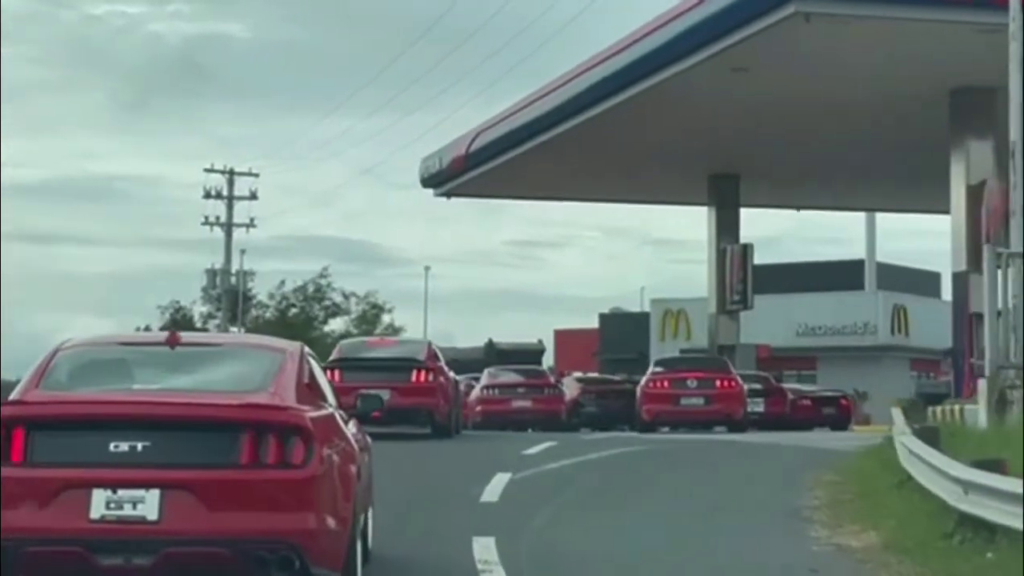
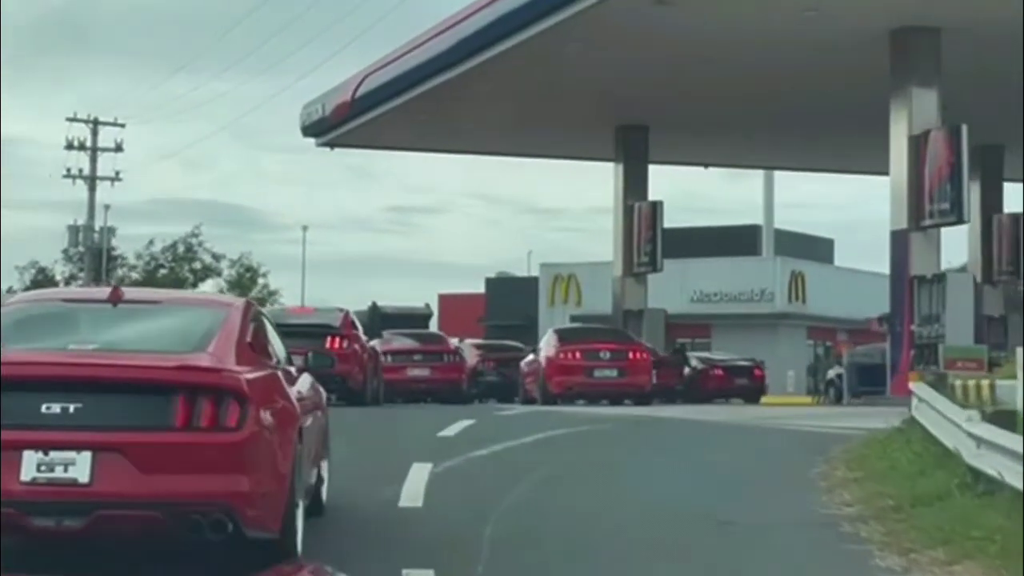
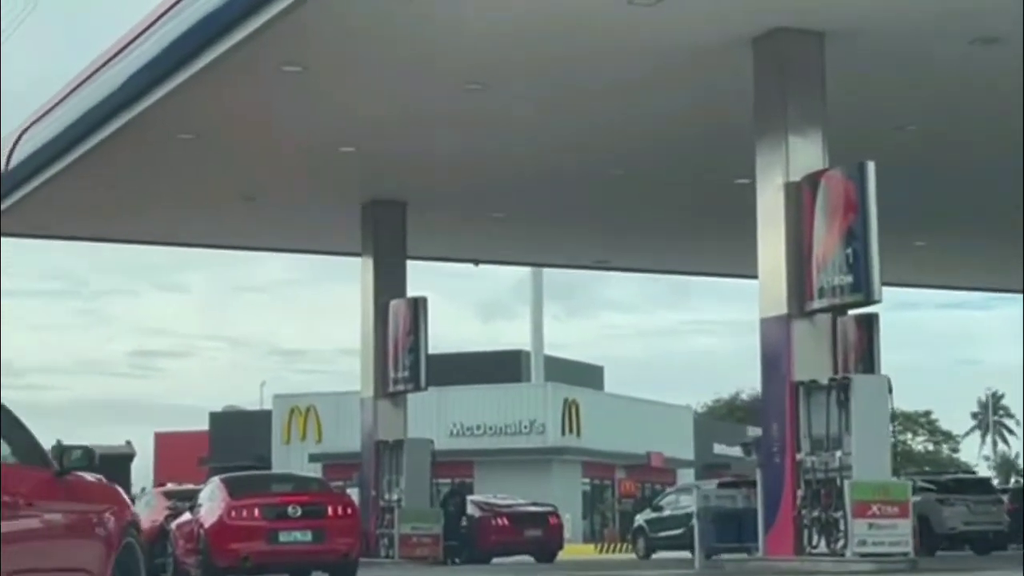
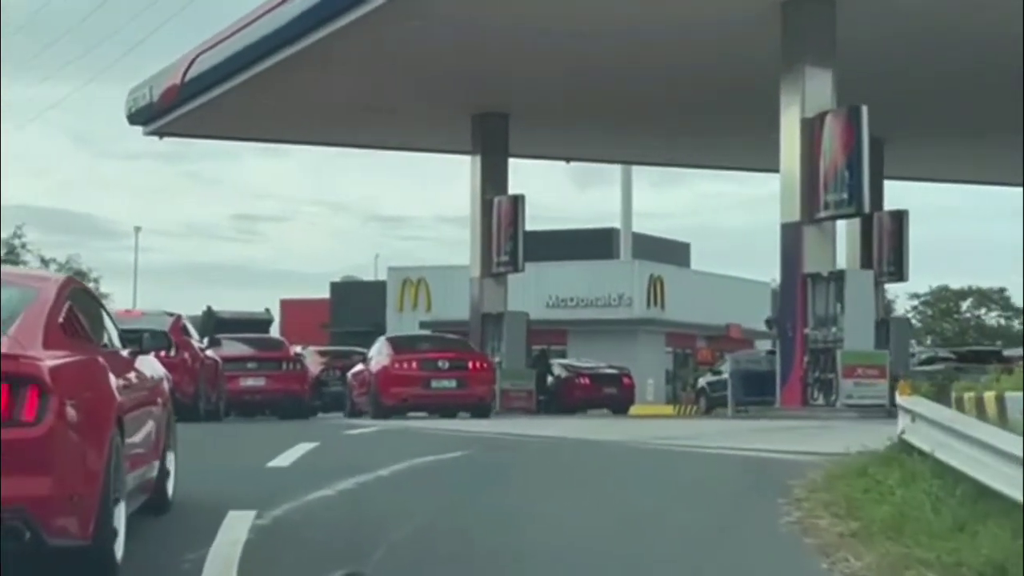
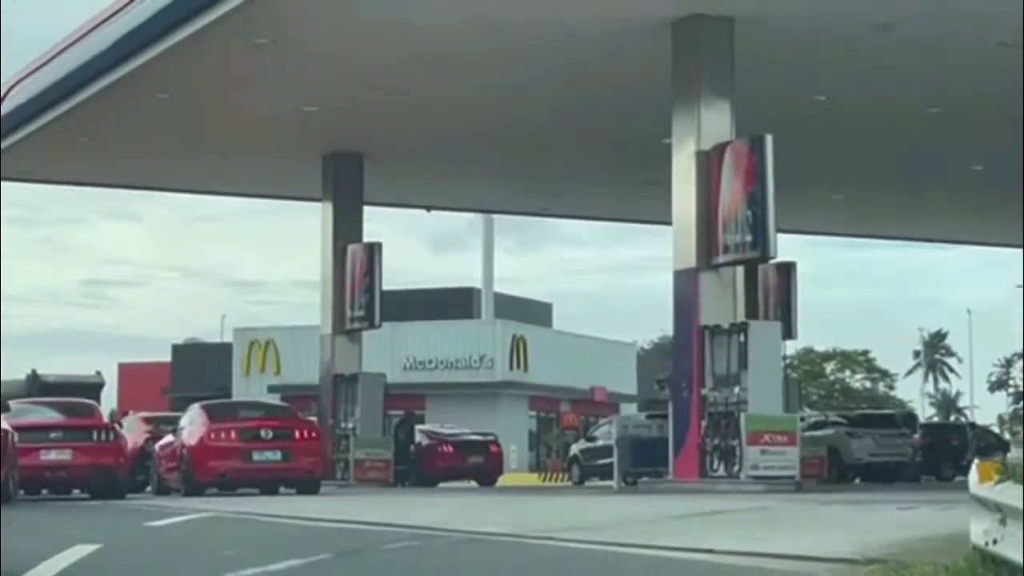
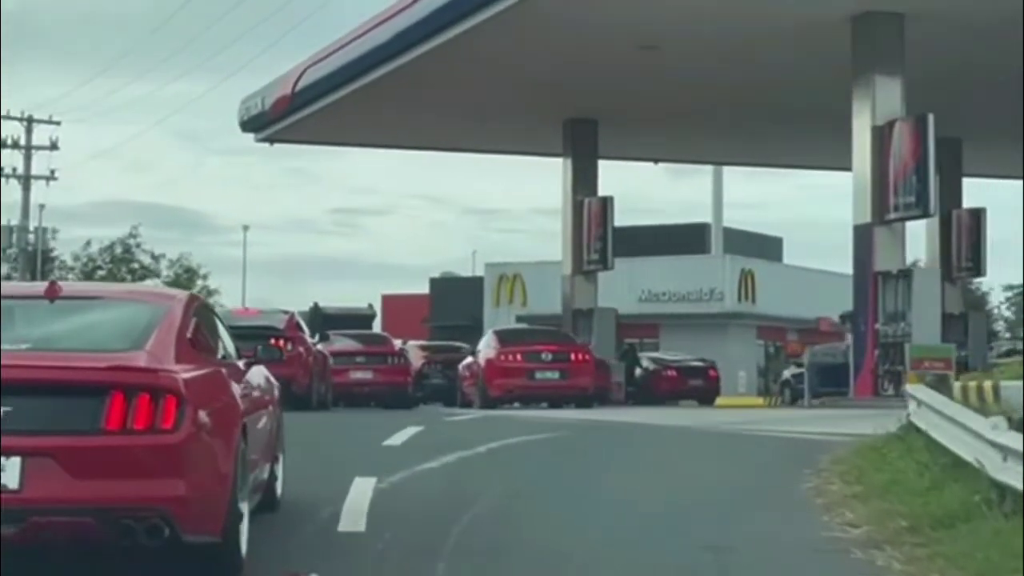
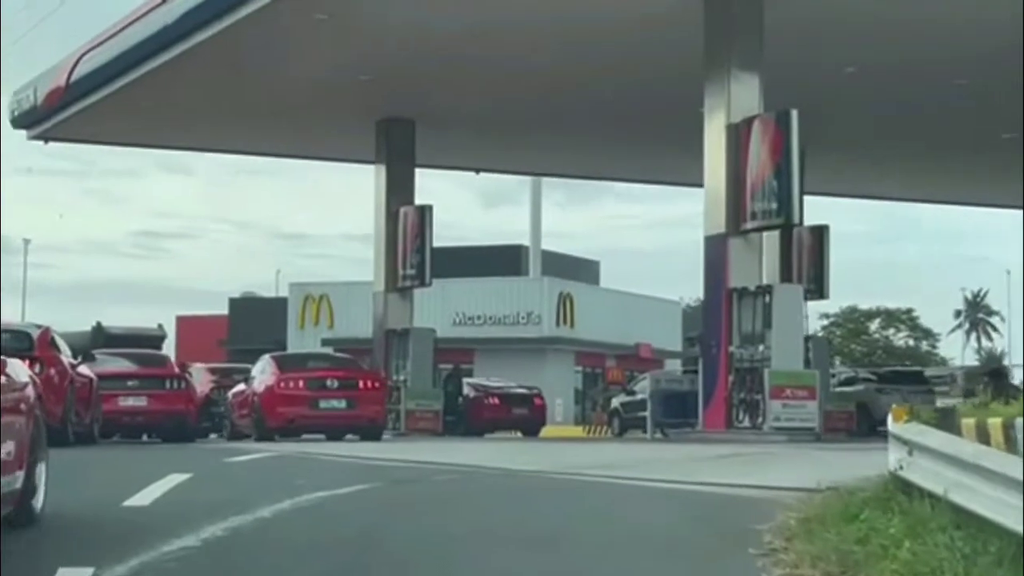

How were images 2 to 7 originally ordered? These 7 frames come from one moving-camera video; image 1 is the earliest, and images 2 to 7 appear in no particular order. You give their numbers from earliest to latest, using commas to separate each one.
2, 6, 4, 7, 5, 3
